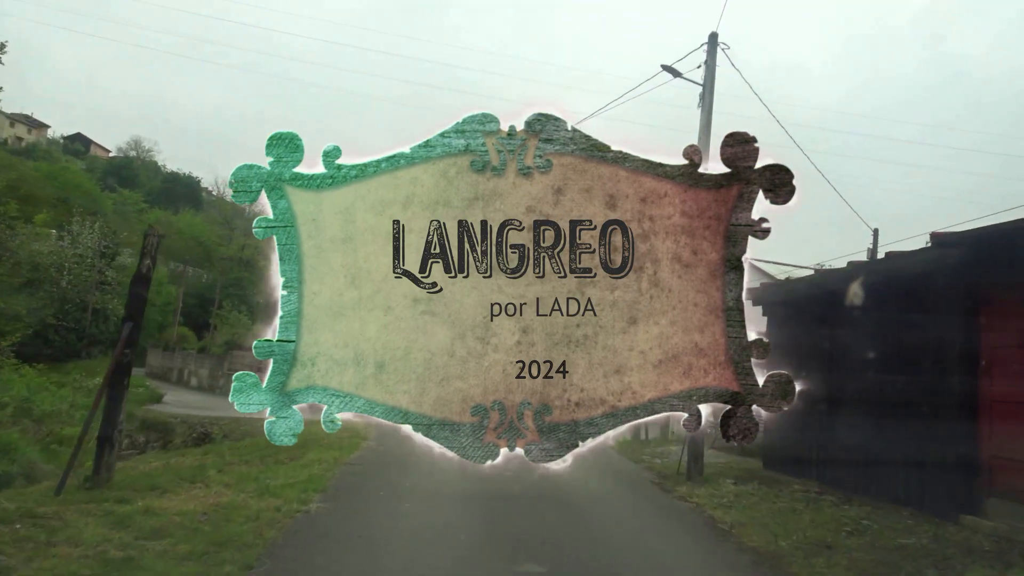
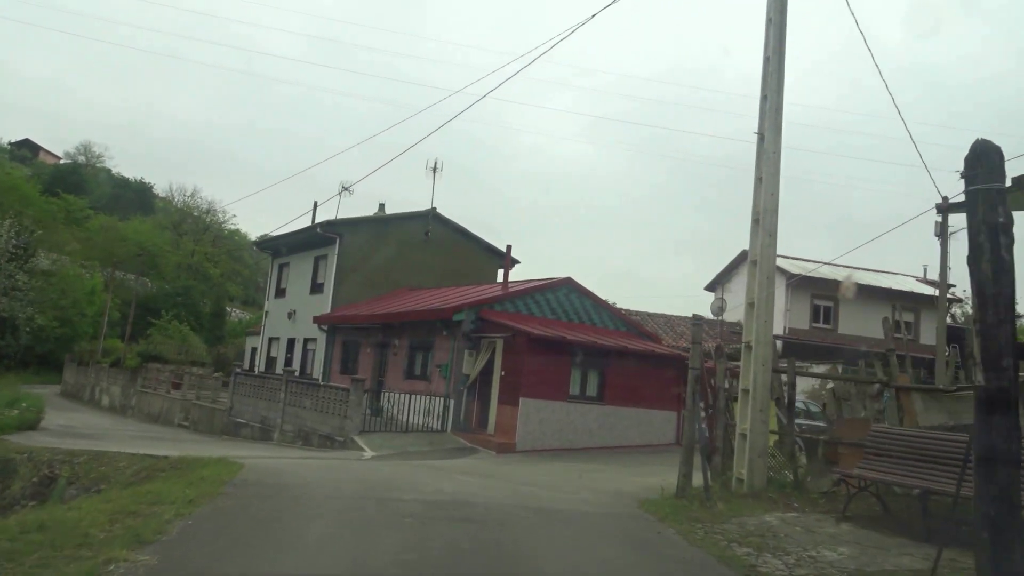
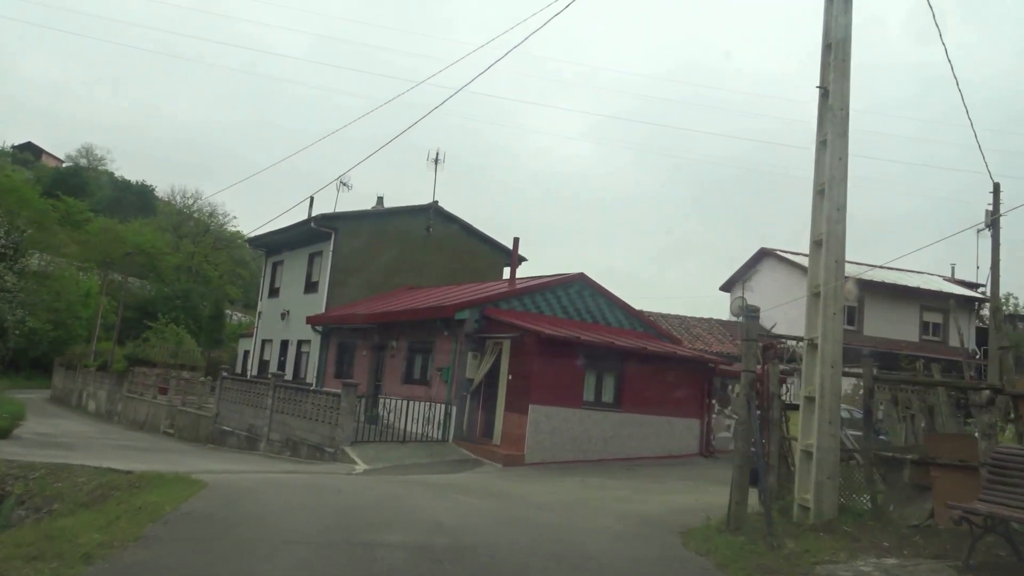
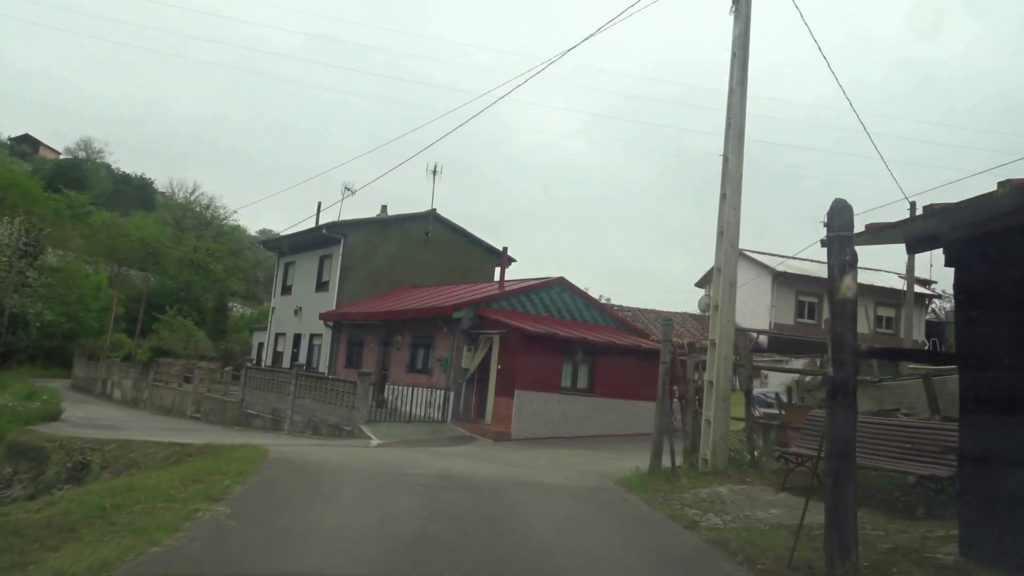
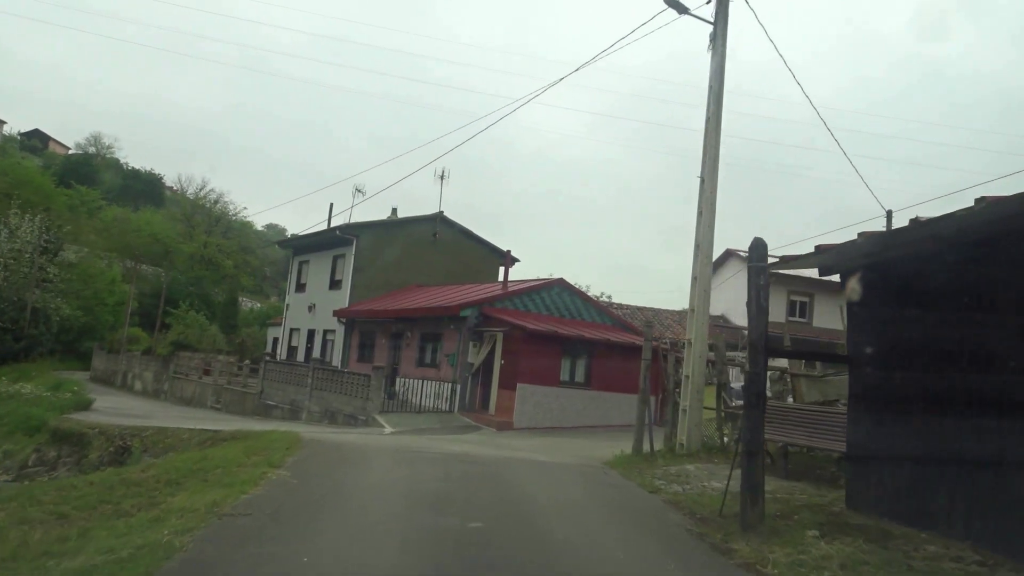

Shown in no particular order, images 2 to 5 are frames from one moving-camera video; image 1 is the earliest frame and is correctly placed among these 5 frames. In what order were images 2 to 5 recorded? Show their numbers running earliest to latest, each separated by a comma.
5, 4, 2, 3
